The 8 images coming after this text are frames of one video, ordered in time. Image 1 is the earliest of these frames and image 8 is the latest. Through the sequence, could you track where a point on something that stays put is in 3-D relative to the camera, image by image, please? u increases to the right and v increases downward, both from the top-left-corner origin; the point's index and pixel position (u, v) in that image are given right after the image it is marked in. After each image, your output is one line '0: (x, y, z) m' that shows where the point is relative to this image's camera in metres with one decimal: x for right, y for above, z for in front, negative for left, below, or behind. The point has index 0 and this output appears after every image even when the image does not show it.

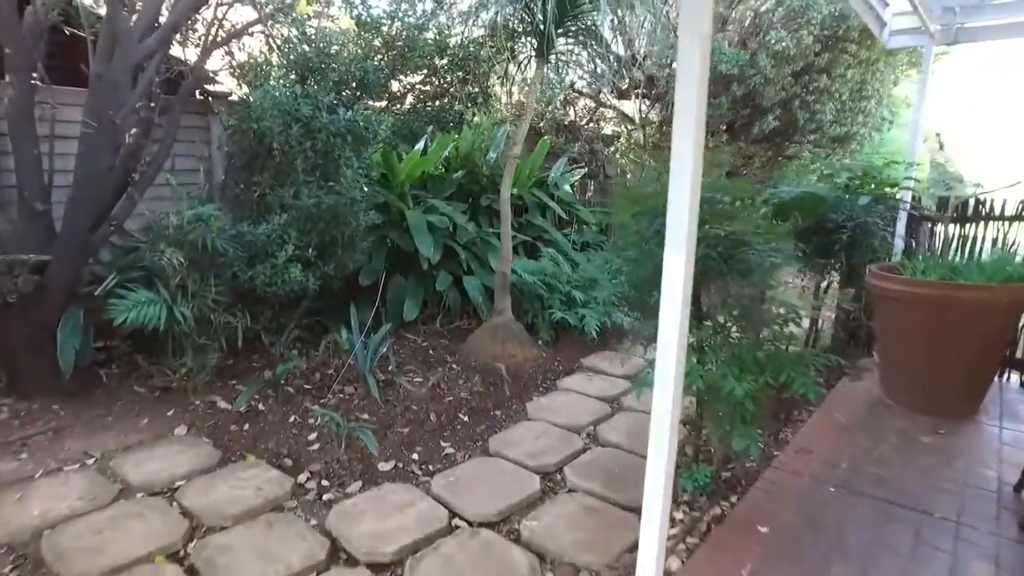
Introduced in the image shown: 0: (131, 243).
0: (-1.5, +0.2, +2.7) m
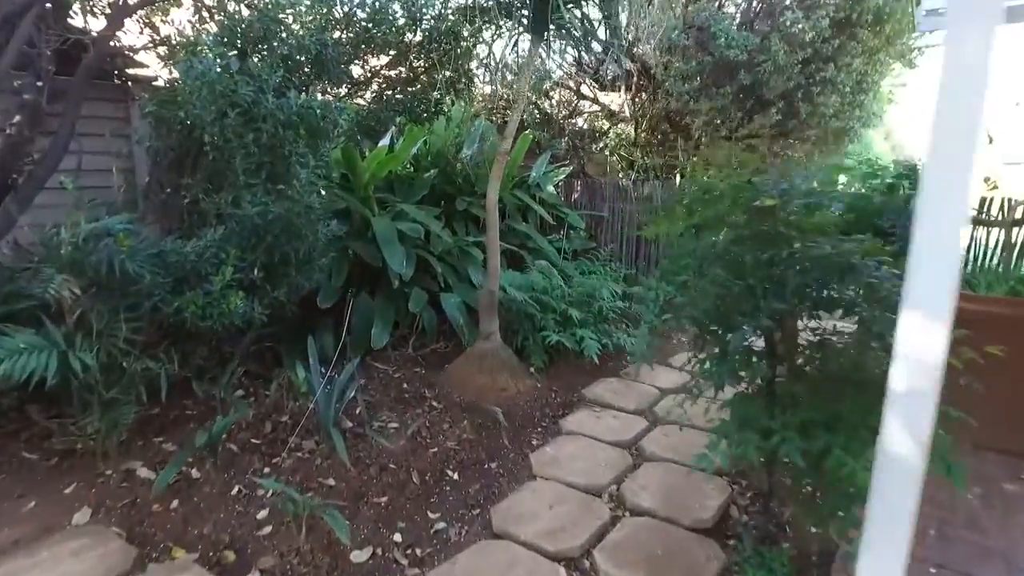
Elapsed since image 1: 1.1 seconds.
0: (-1.5, +0.1, +2.1) m
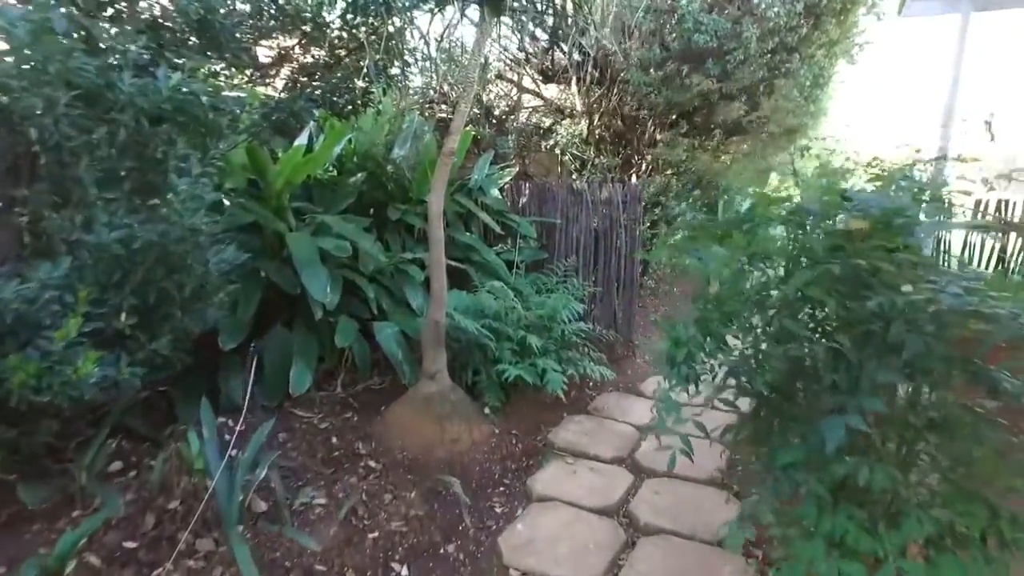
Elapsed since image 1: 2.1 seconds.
0: (-1.6, -0.1, +1.4) m
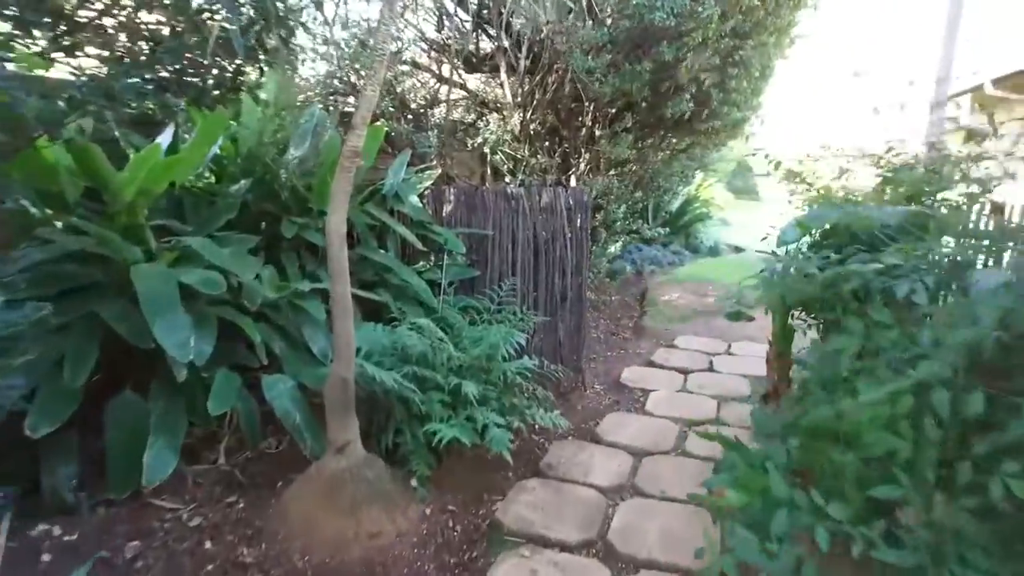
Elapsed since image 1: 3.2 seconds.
0: (-1.6, -0.2, +0.6) m
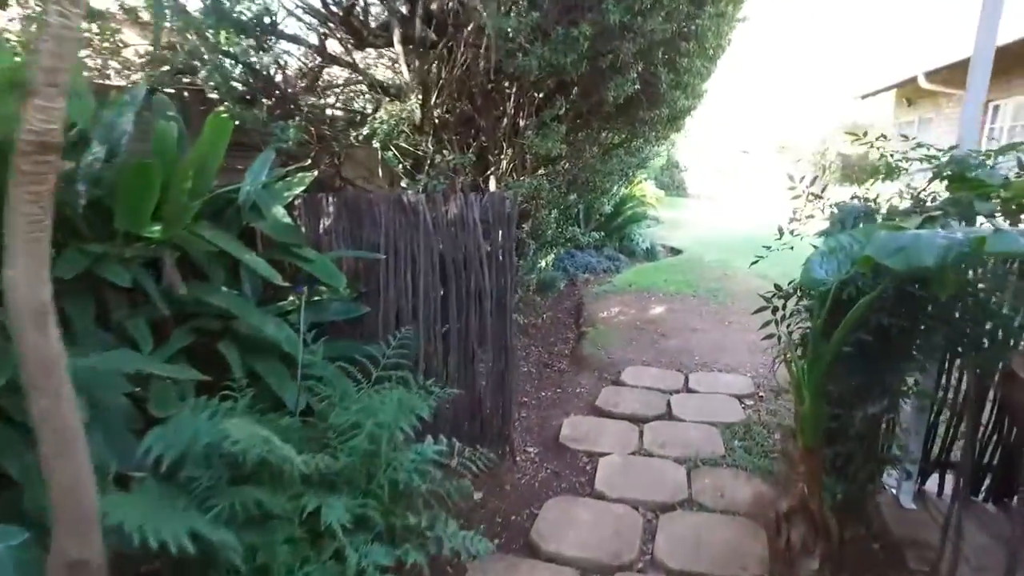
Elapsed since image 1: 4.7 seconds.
0: (-1.7, -0.4, -0.3) m
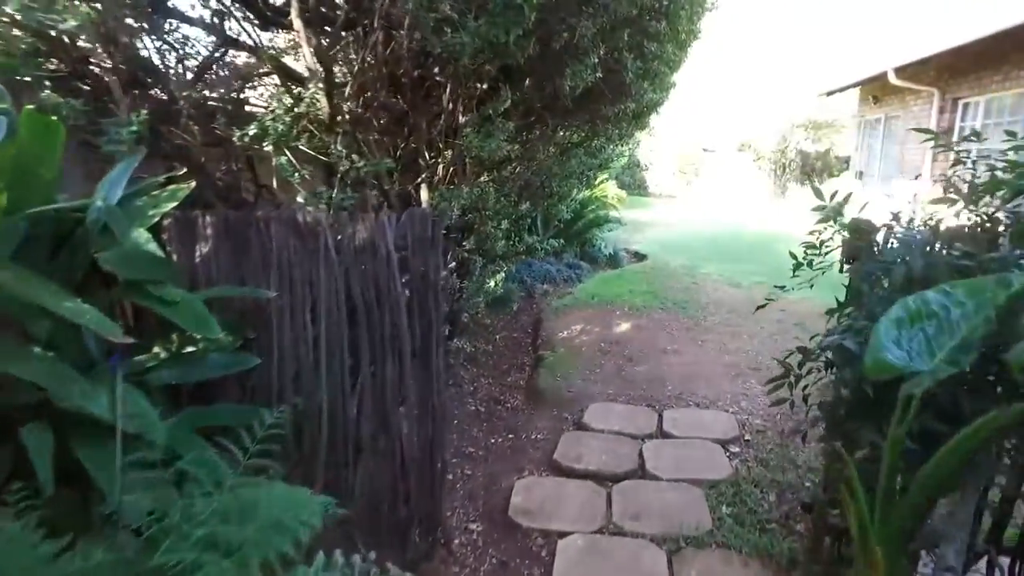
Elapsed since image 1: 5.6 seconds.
0: (-1.7, -0.6, -0.9) m
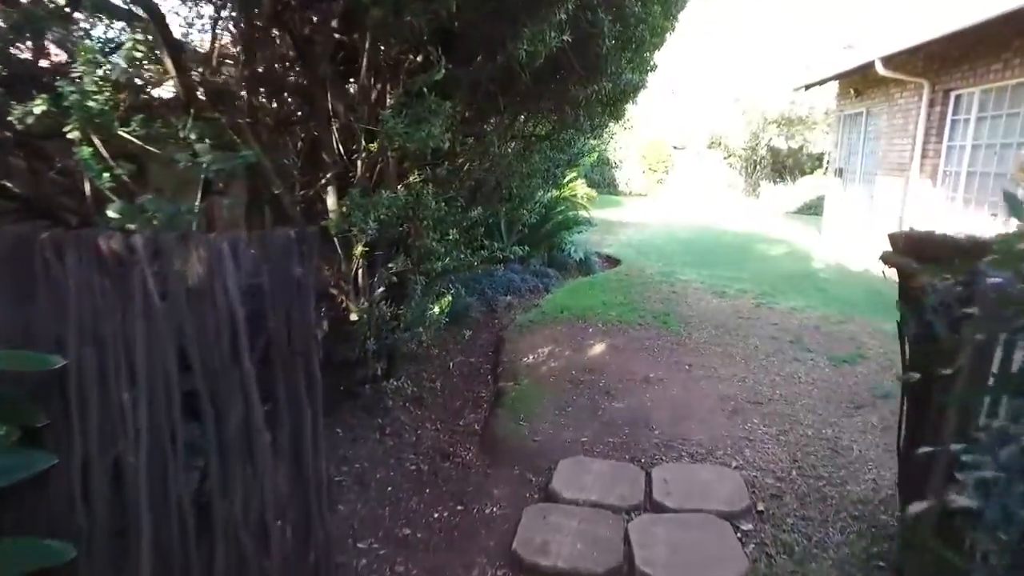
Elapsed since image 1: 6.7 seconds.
0: (-1.7, -0.7, -1.6) m
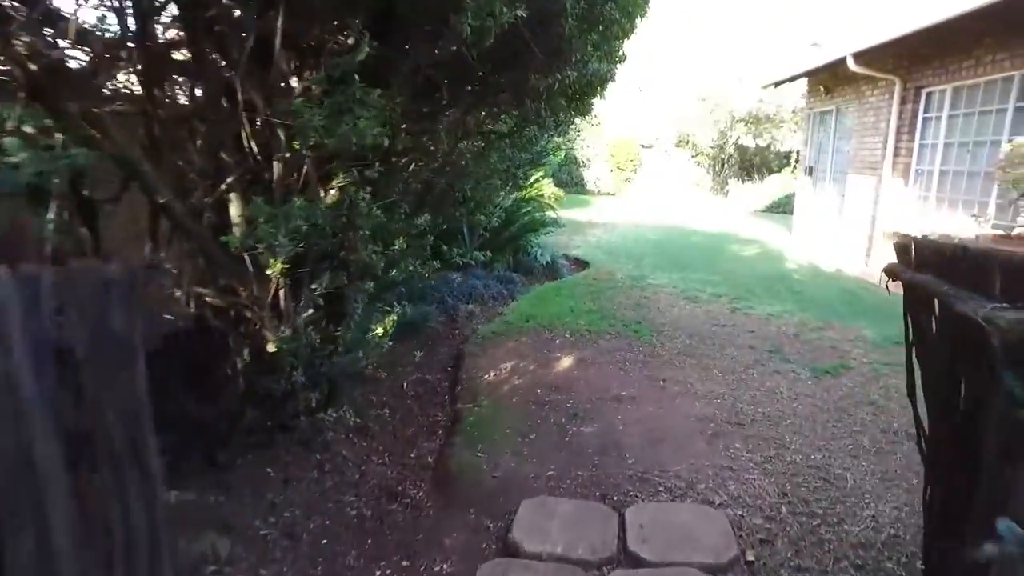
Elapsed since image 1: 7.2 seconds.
0: (-1.7, -0.8, -2.0) m
